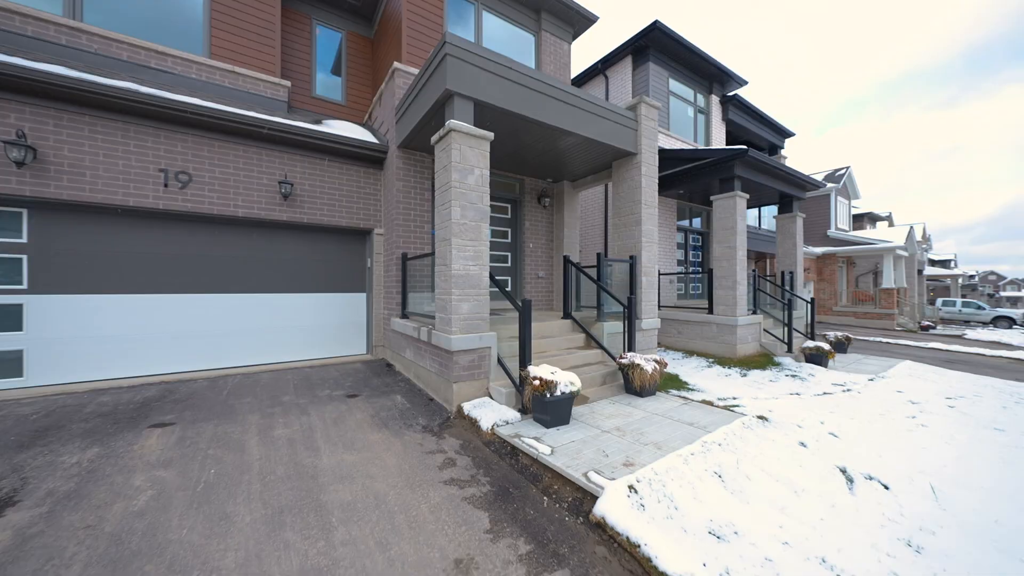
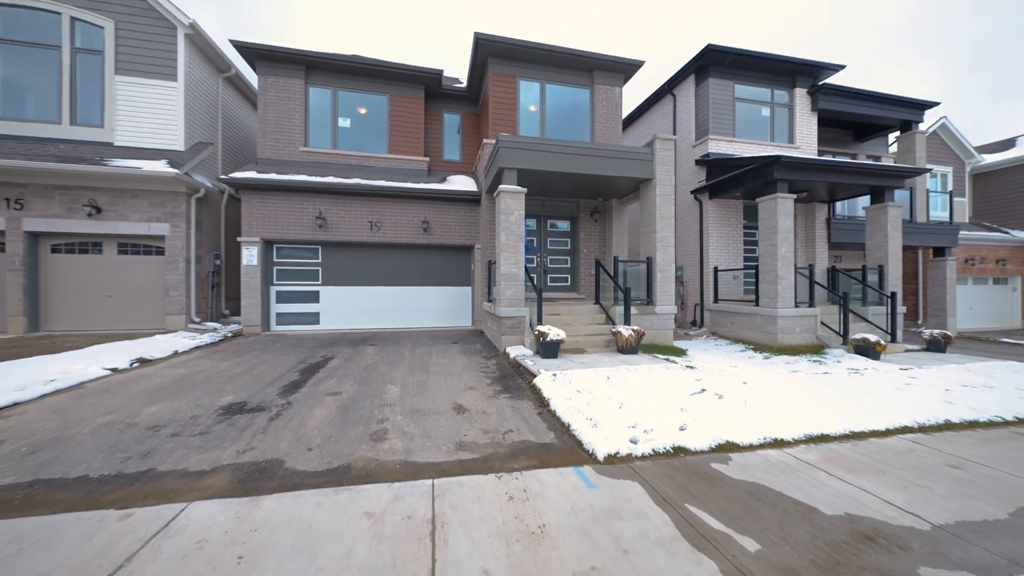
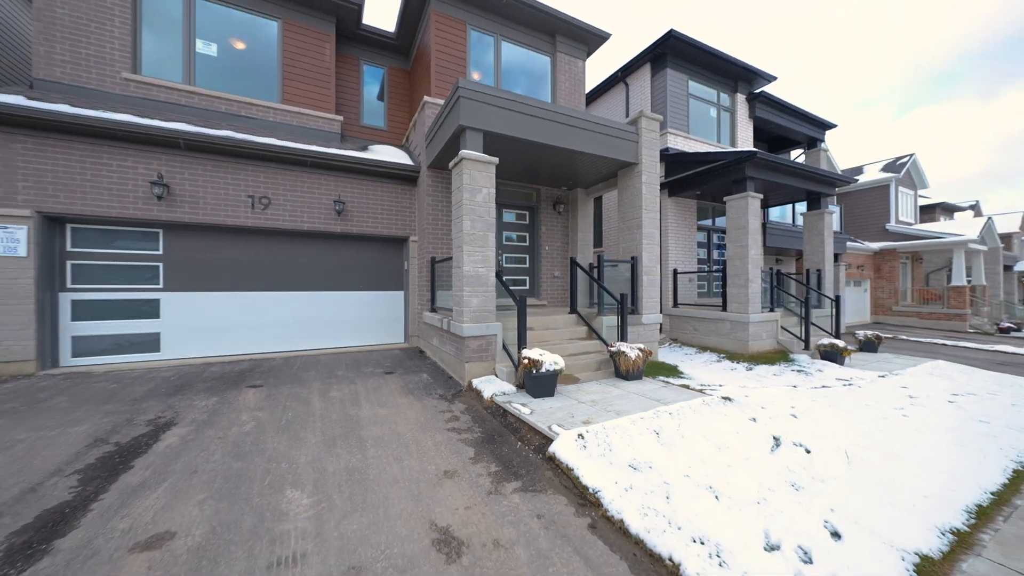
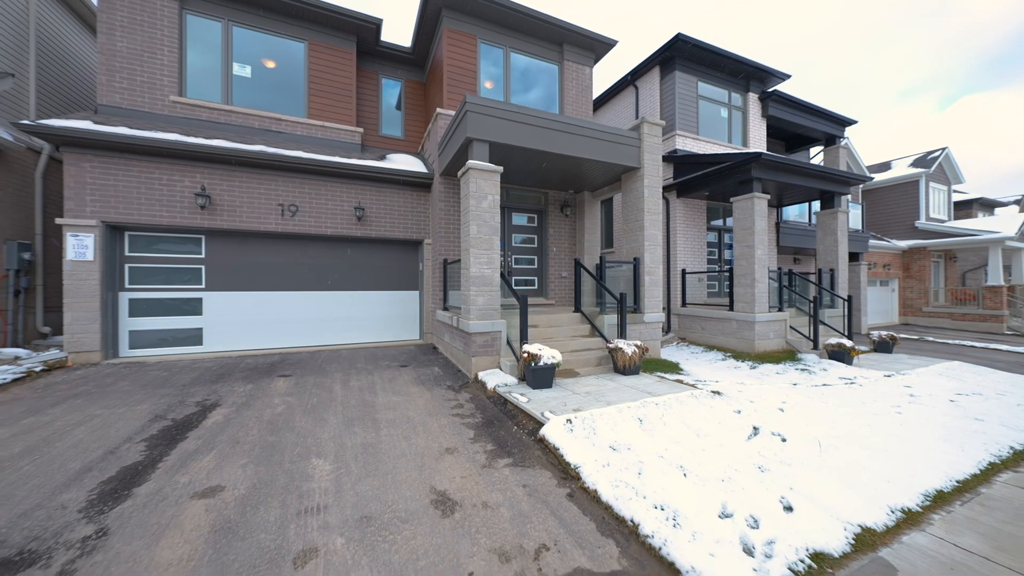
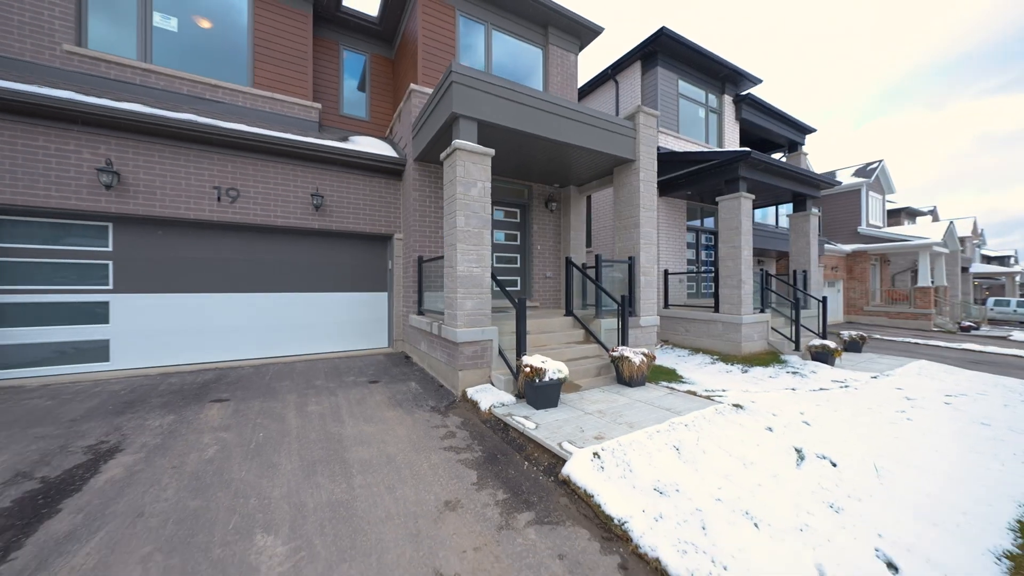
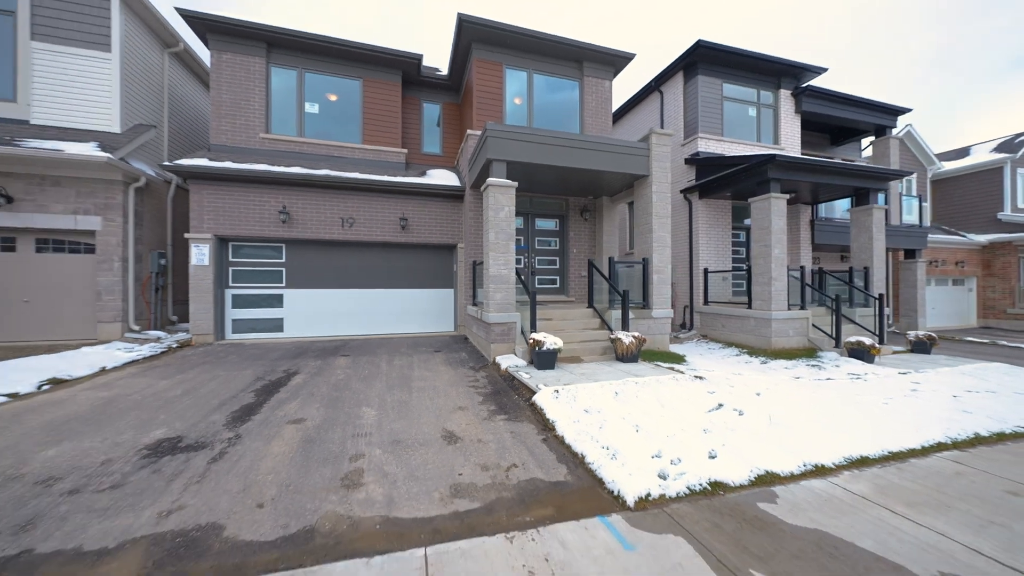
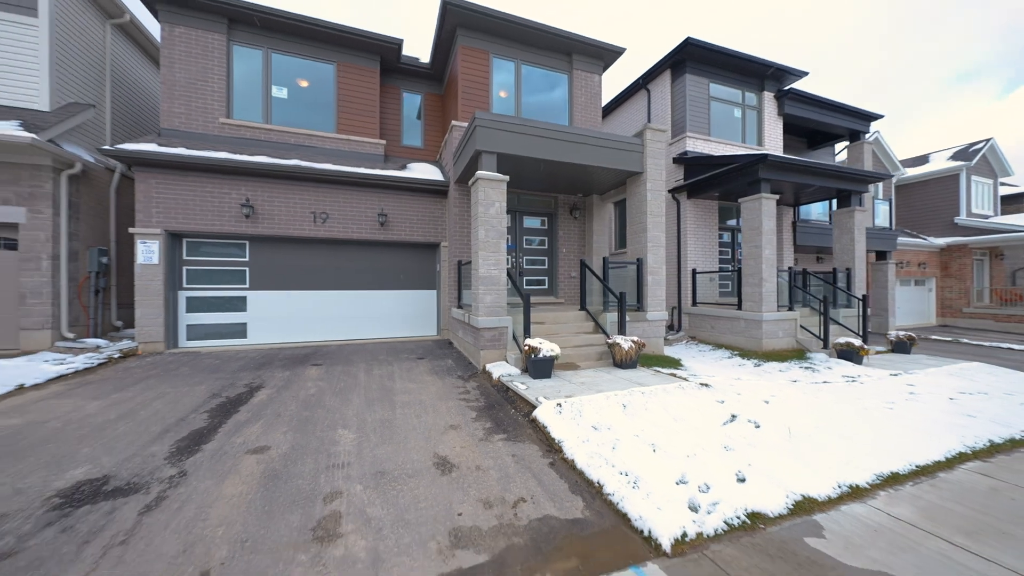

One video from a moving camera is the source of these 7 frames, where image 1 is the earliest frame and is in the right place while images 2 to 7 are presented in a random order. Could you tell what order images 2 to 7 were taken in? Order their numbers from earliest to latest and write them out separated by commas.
5, 3, 4, 7, 6, 2
